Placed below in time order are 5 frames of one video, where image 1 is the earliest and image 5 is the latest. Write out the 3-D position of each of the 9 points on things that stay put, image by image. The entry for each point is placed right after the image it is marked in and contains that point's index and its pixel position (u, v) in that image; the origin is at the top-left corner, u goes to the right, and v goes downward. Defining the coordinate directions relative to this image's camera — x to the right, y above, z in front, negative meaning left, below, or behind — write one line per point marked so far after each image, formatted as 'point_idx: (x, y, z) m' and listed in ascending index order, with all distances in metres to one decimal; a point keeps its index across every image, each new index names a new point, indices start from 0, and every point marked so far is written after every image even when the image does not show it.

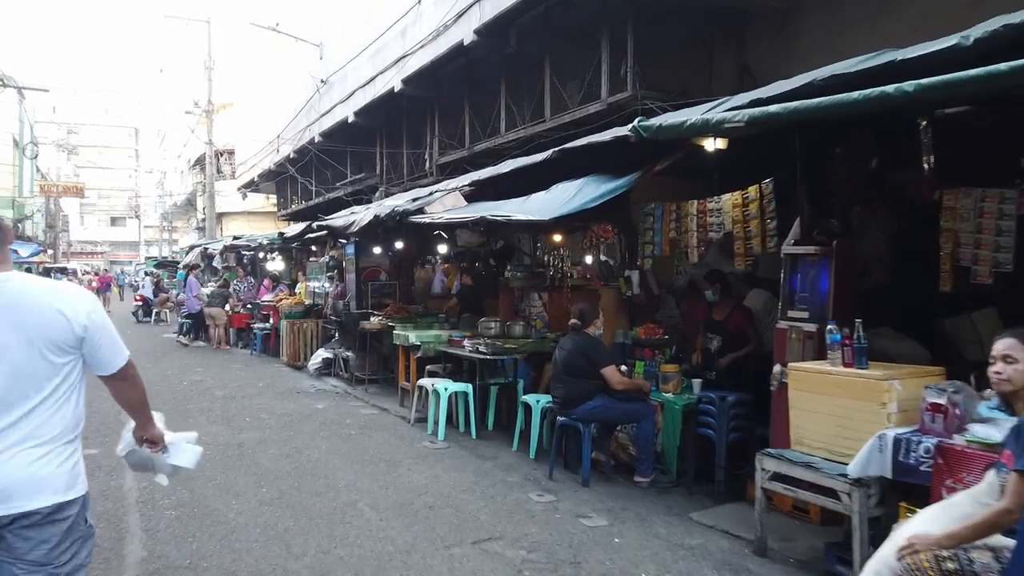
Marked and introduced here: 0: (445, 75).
0: (-1.4, +4.6, +16.5) m
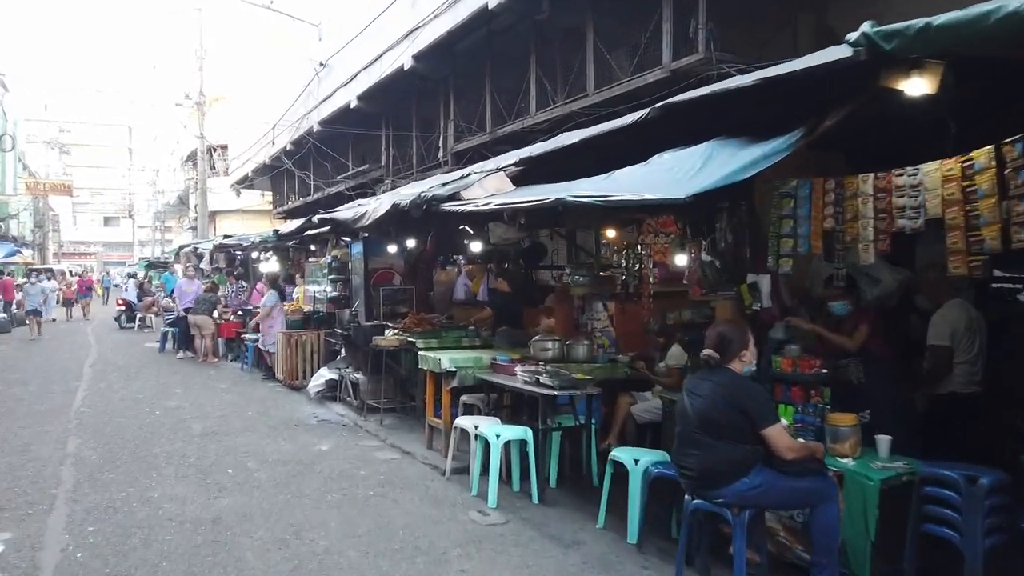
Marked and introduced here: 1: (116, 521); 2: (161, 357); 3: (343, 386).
0: (-0.9, +4.5, +14.5) m
1: (-2.7, -1.6, +5.1) m
2: (-7.3, -1.4, +15.8) m
3: (-2.1, -1.2, +9.6) m
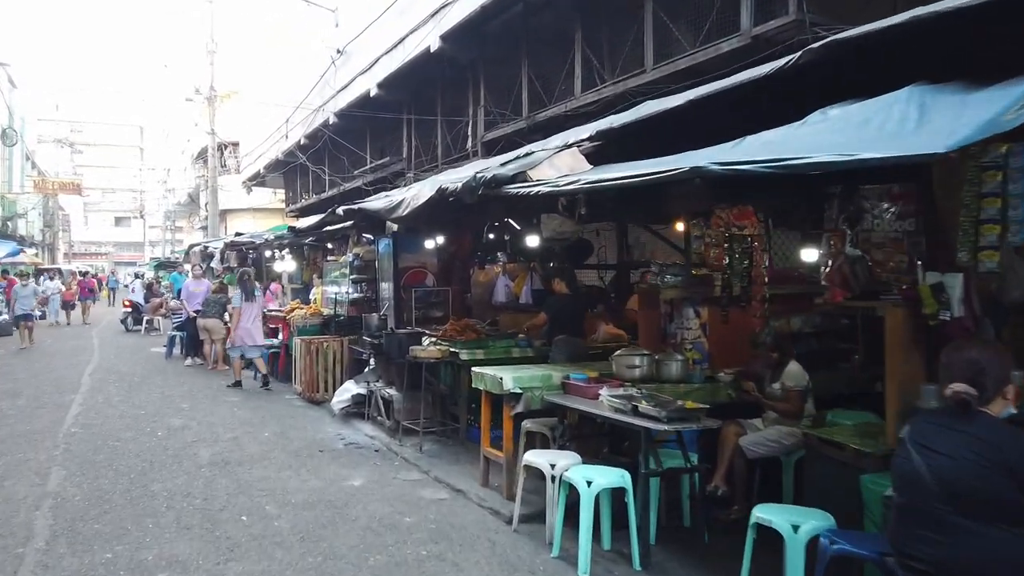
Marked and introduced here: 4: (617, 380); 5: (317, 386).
0: (-0.3, +4.5, +13.2) m
1: (-2.1, -1.6, +3.9) m
2: (-6.6, -1.5, +14.6) m
3: (-1.5, -1.2, +8.3) m
4: (+0.8, -0.7, +5.5) m
5: (-2.5, -1.3, +10.0) m
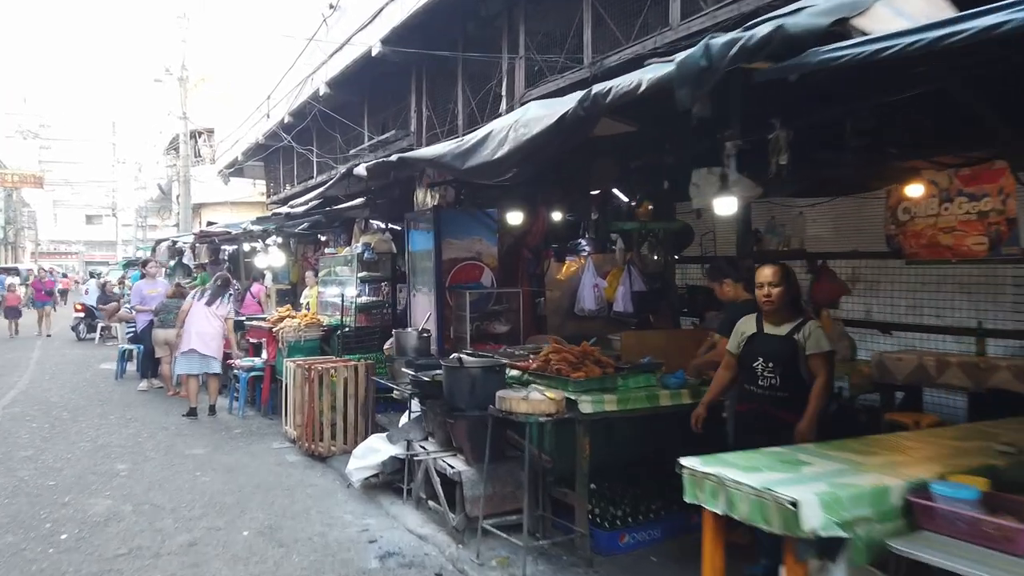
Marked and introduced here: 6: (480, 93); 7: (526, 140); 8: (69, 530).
0: (+0.5, +4.5, +10.1) m
1: (-1.1, -1.6, +0.7) m
2: (-5.9, -1.5, +11.4) m
3: (-0.6, -1.3, +5.2) m
4: (+1.7, -0.7, +2.4) m
5: (-1.7, -1.3, +6.9) m
6: (-0.5, +3.2, +12.5) m
7: (+0.1, +0.7, +3.7) m
8: (-2.8, -1.5, +4.8) m
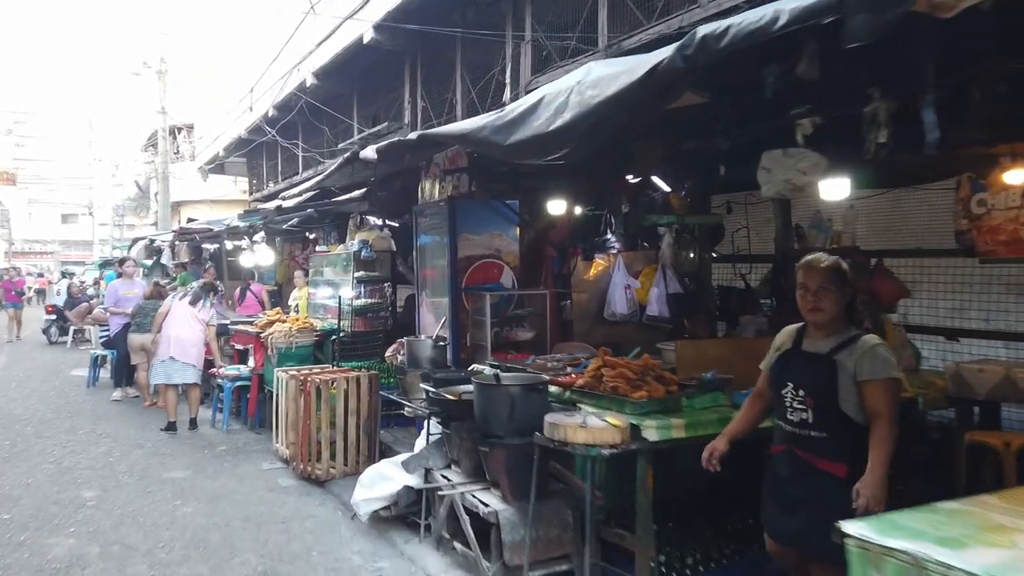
0: (+0.6, +4.5, +9.4) m
1: (-0.8, -1.6, -0.1) m
2: (-5.8, -1.5, +10.5) m
3: (-0.4, -1.3, +4.4) m
4: (+2.0, -0.7, +1.7) m
5: (-1.5, -1.3, +6.1) m
6: (-0.4, +3.2, +11.8) m
7: (+0.3, +0.7, +3.0) m
8: (-2.6, -1.5, +4.0) m
